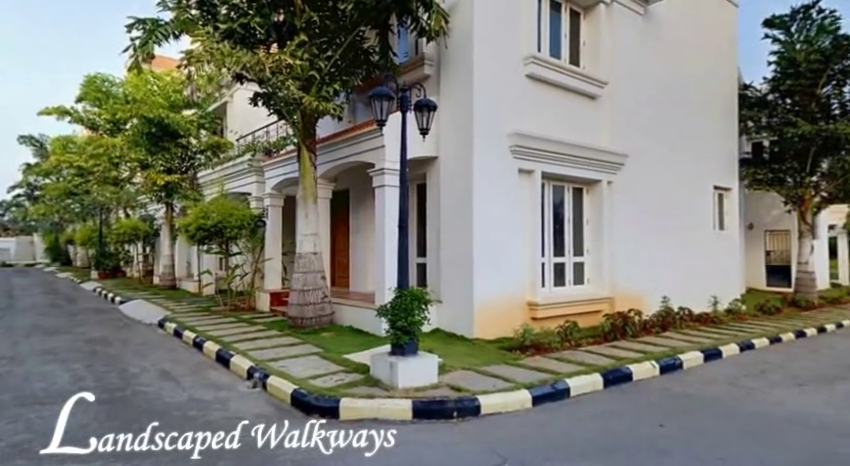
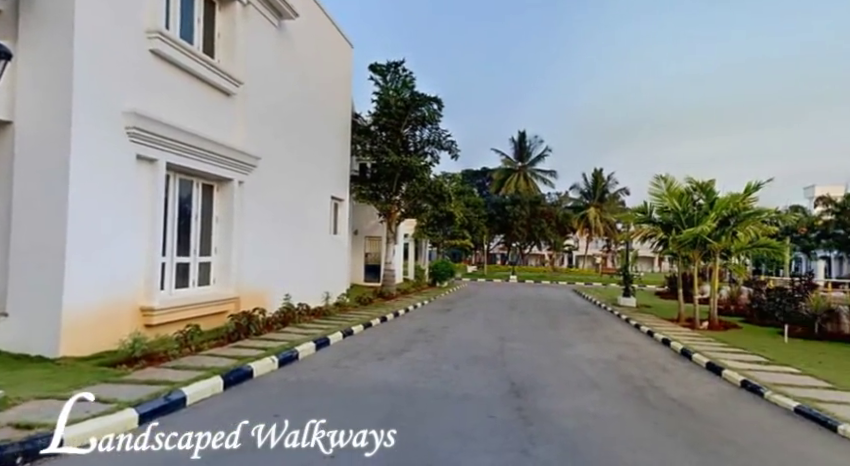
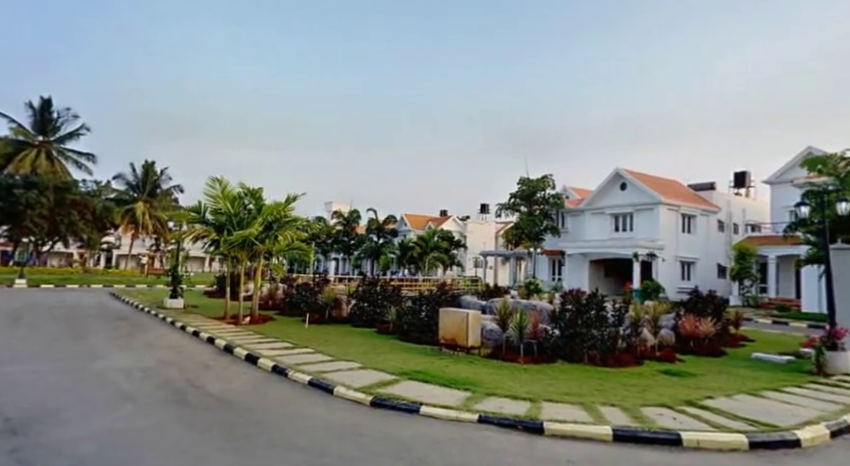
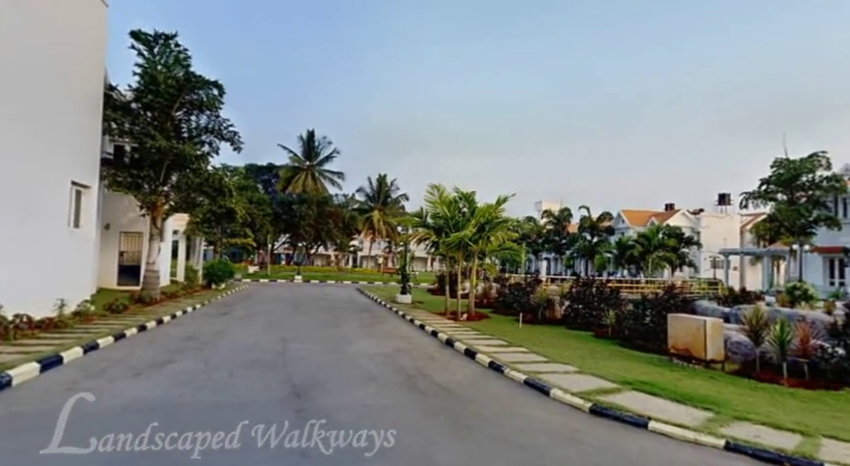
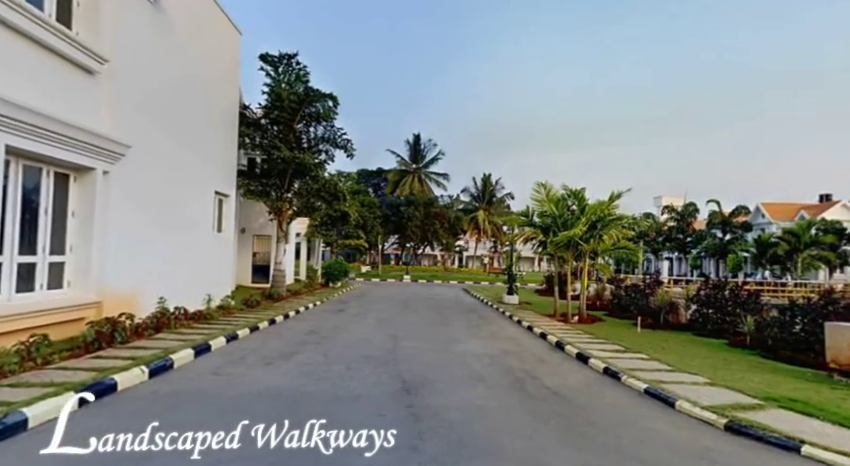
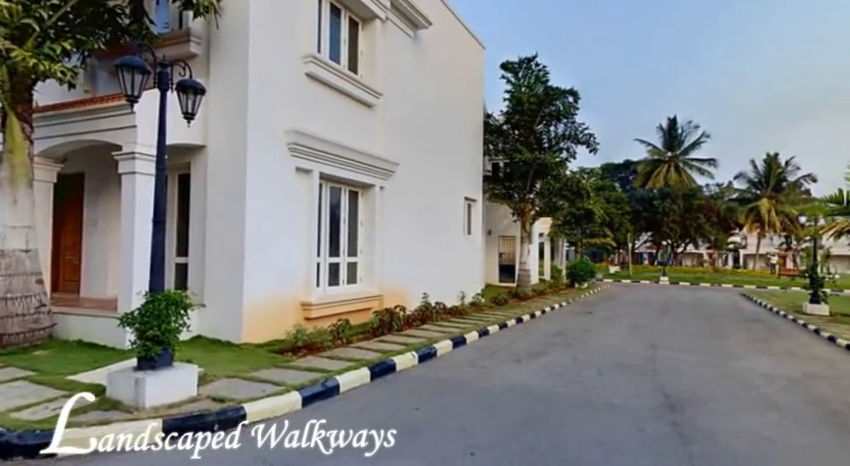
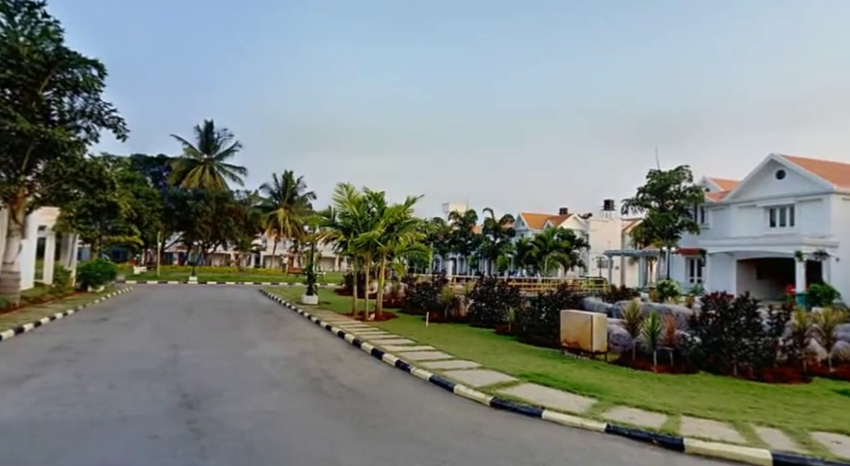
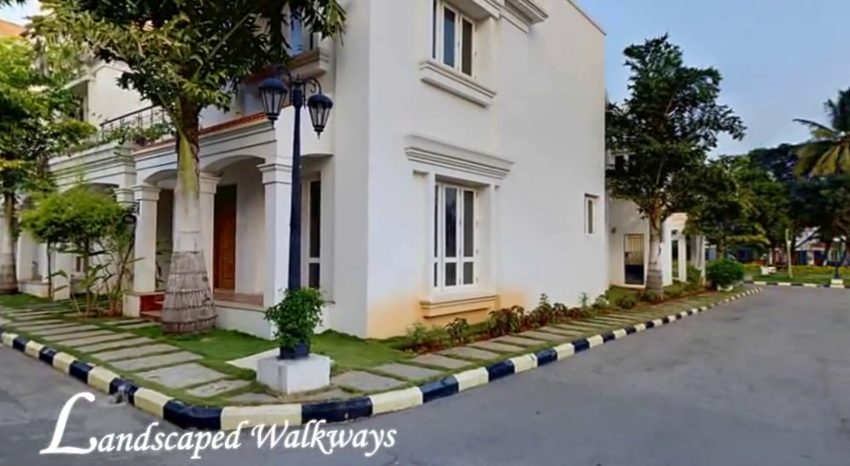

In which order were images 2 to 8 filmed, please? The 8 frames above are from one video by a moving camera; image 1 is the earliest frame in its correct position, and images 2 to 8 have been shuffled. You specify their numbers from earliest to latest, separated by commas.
8, 6, 2, 5, 4, 7, 3
